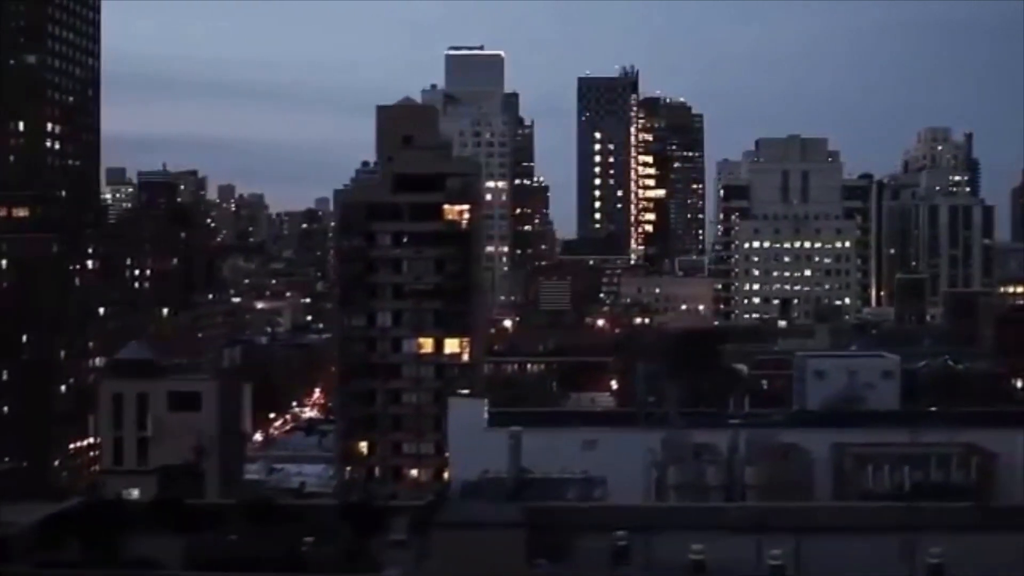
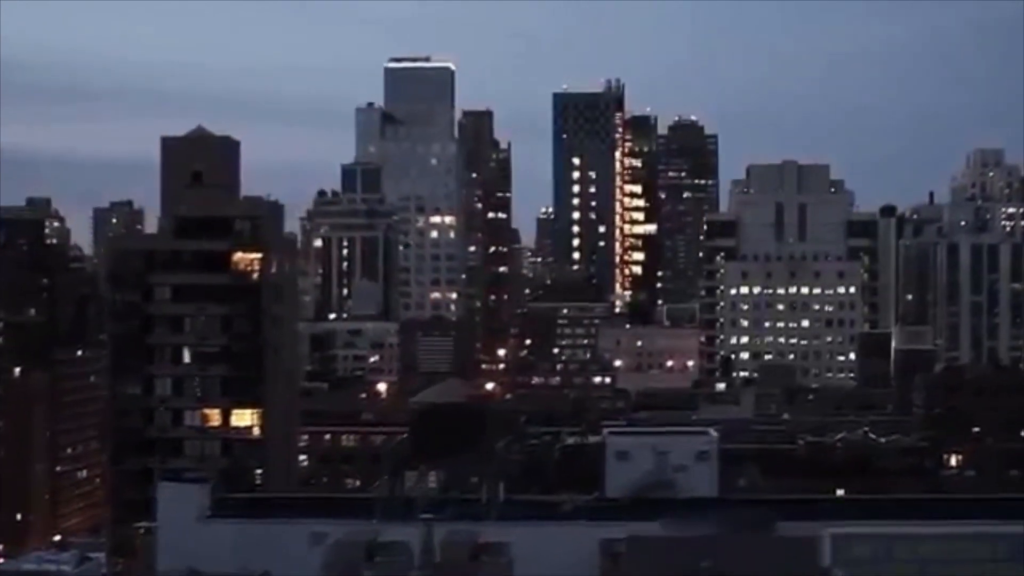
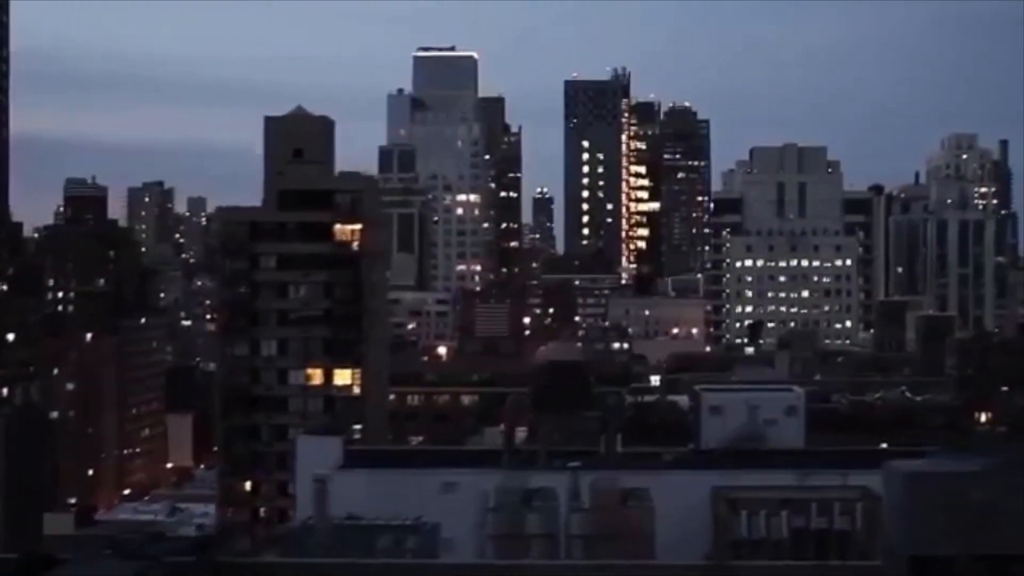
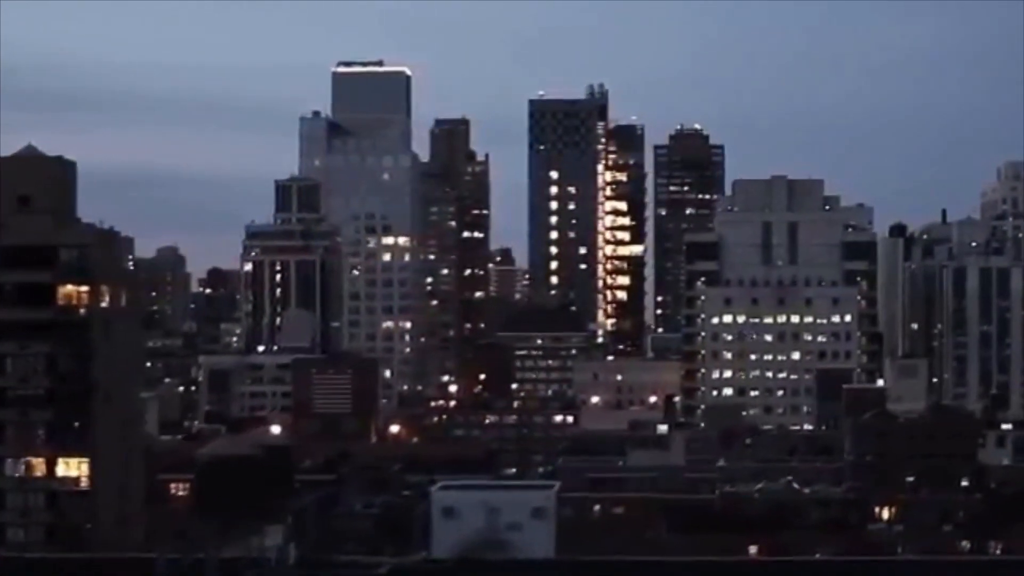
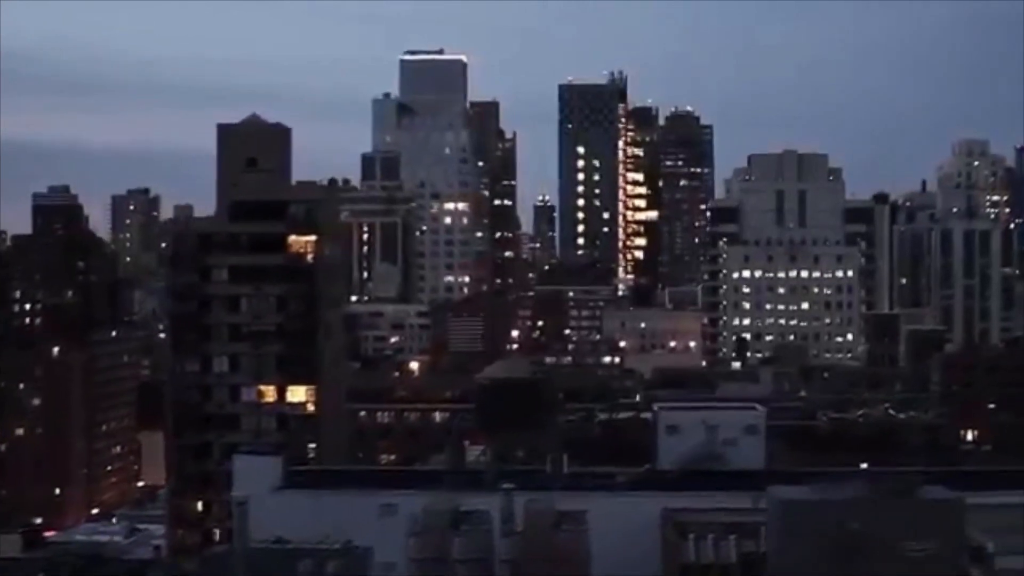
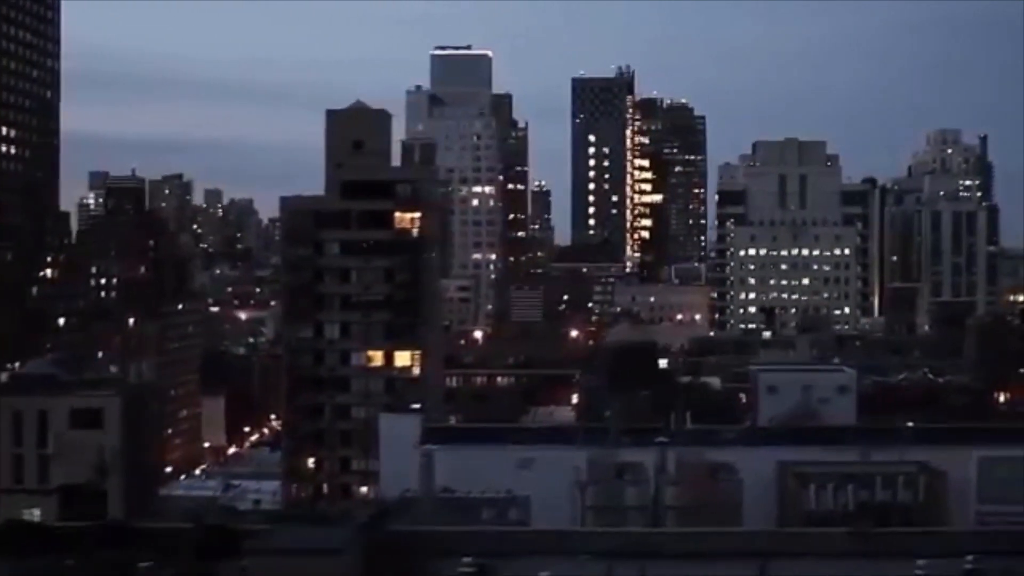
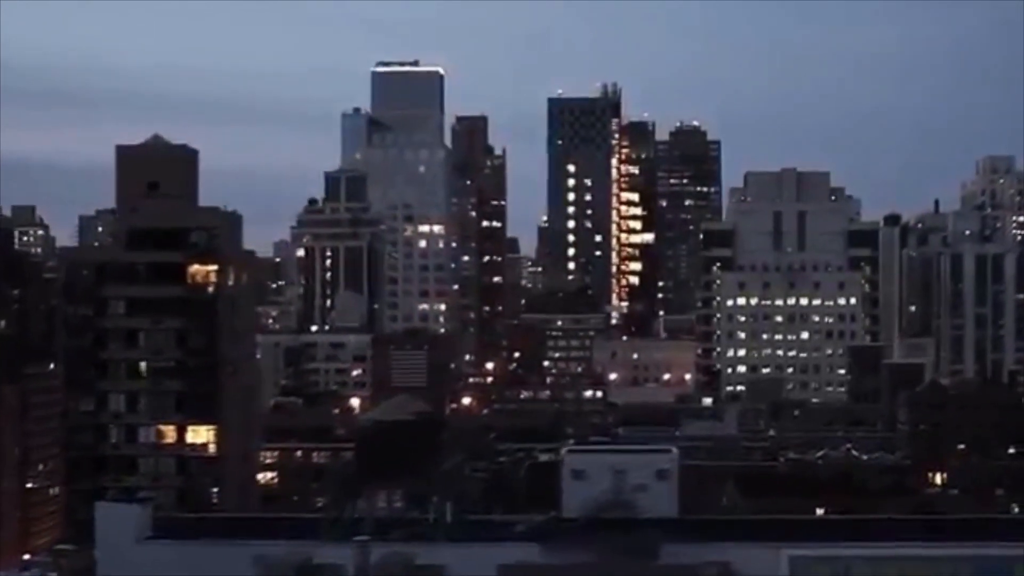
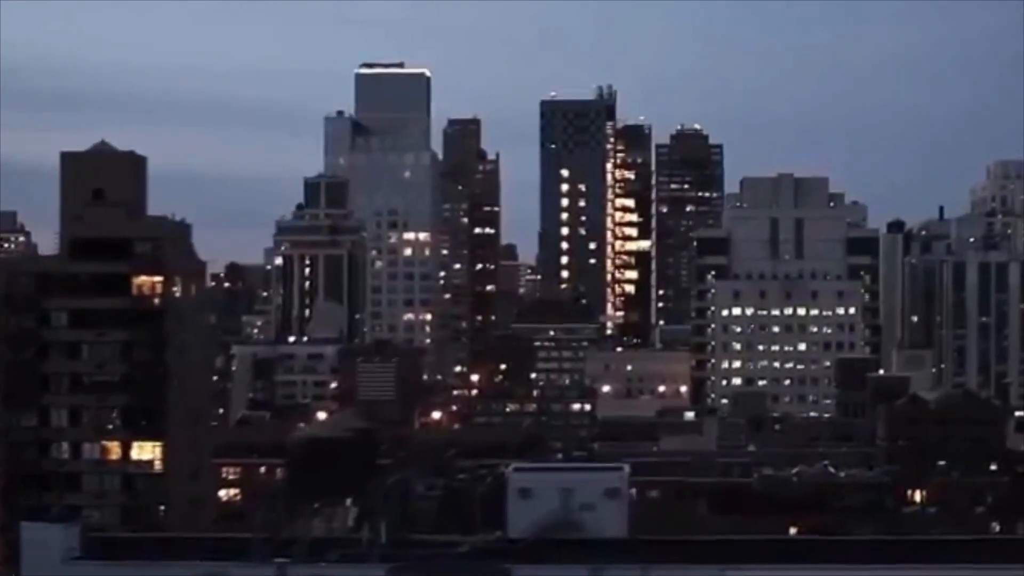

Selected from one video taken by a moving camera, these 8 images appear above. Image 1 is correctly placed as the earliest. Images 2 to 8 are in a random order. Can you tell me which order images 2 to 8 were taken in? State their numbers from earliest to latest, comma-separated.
6, 3, 5, 2, 7, 8, 4
